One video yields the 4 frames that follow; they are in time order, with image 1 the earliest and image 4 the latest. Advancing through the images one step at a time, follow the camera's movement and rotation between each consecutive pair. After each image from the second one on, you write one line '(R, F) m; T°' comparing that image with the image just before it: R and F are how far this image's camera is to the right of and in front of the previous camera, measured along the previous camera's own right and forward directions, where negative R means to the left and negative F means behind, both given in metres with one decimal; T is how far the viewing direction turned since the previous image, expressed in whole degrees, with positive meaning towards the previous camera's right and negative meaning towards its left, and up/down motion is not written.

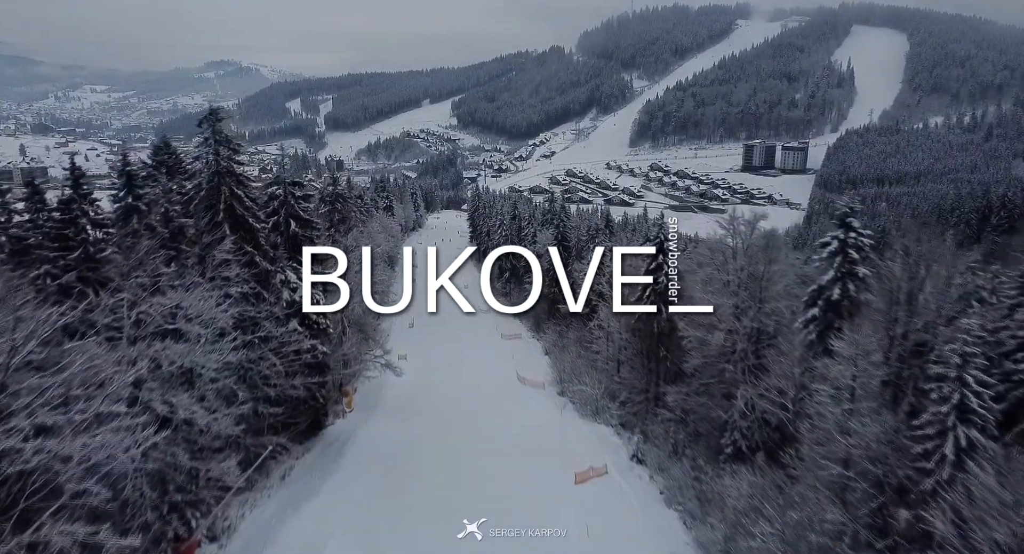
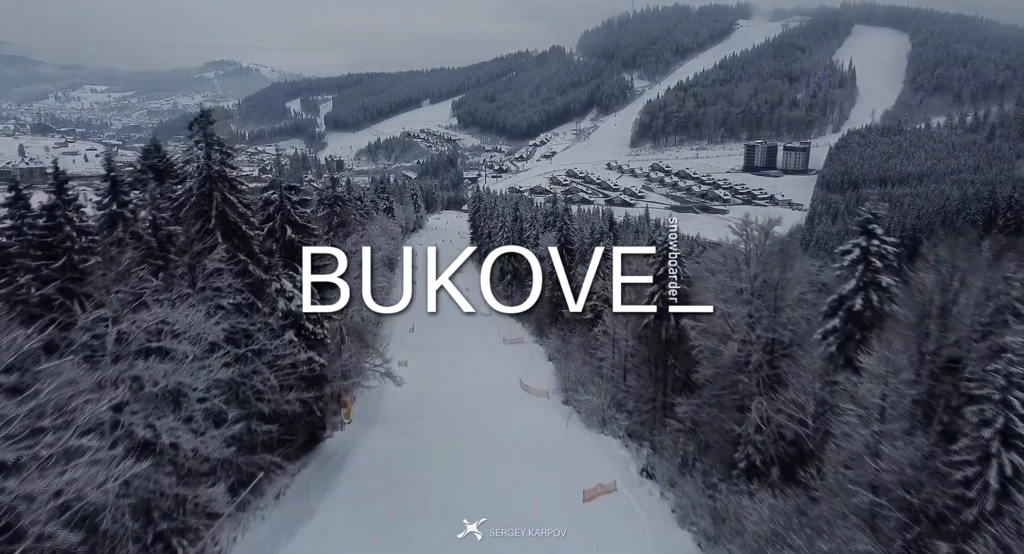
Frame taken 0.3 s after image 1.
(-0.2, +0.8) m; 0°
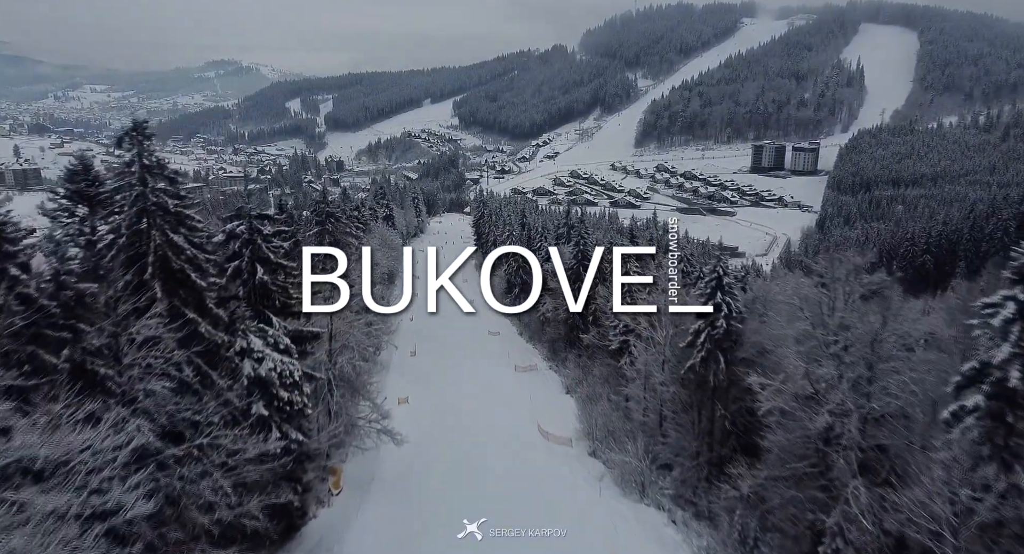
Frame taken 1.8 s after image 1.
(-0.8, +3.9) m; 0°
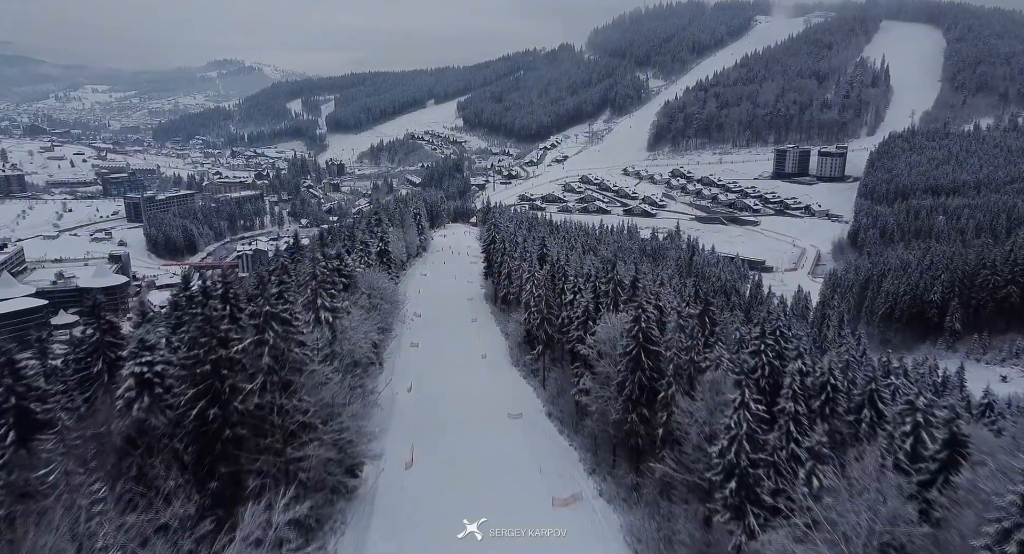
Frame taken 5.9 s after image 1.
(-1.5, +10.9) m; 0°
